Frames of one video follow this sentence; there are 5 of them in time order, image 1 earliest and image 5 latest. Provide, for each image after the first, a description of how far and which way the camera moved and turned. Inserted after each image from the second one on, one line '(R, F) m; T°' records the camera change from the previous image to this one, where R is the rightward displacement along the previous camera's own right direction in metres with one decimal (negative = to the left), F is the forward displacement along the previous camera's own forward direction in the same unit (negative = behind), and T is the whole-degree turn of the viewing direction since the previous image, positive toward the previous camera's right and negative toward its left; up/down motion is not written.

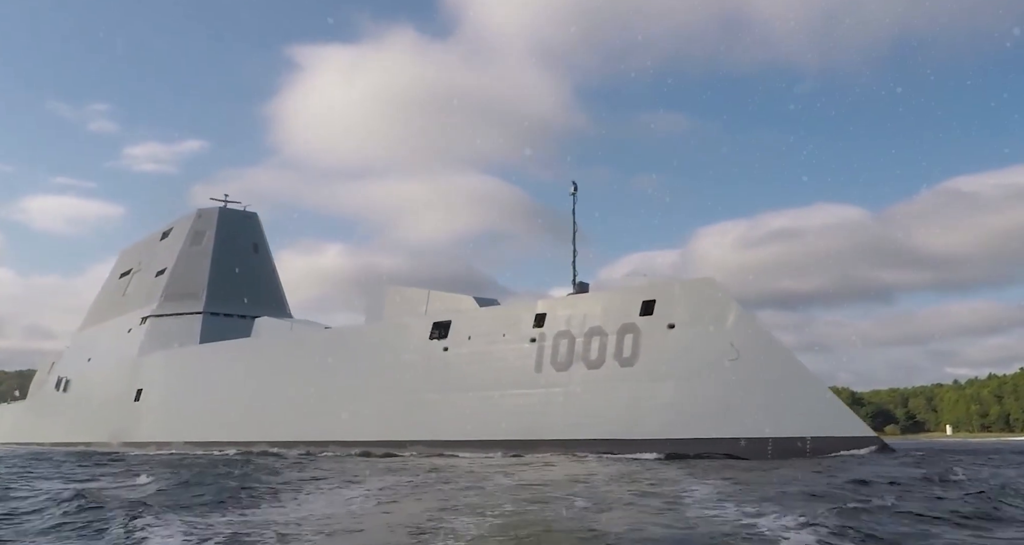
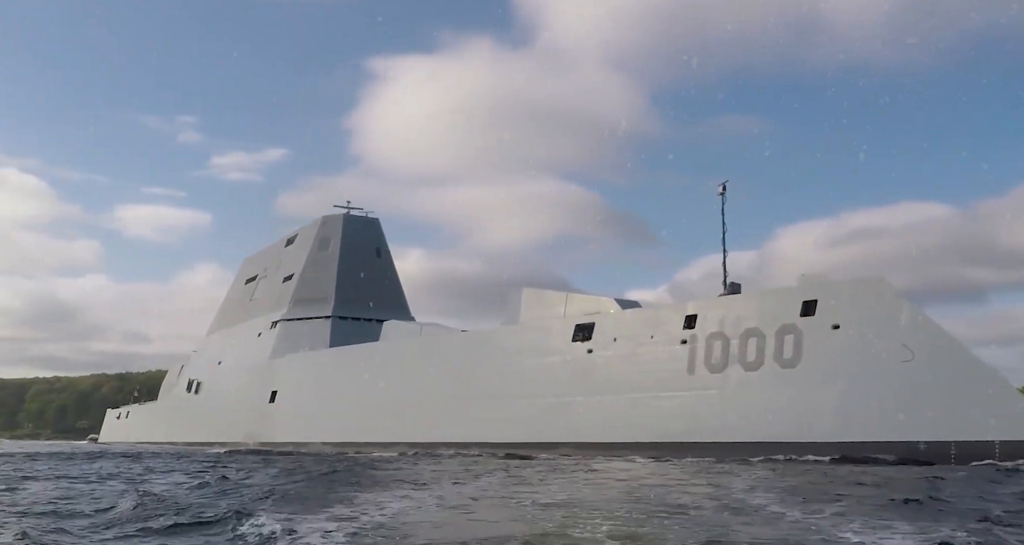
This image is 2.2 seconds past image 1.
(-1.4, -0.1) m; -4°
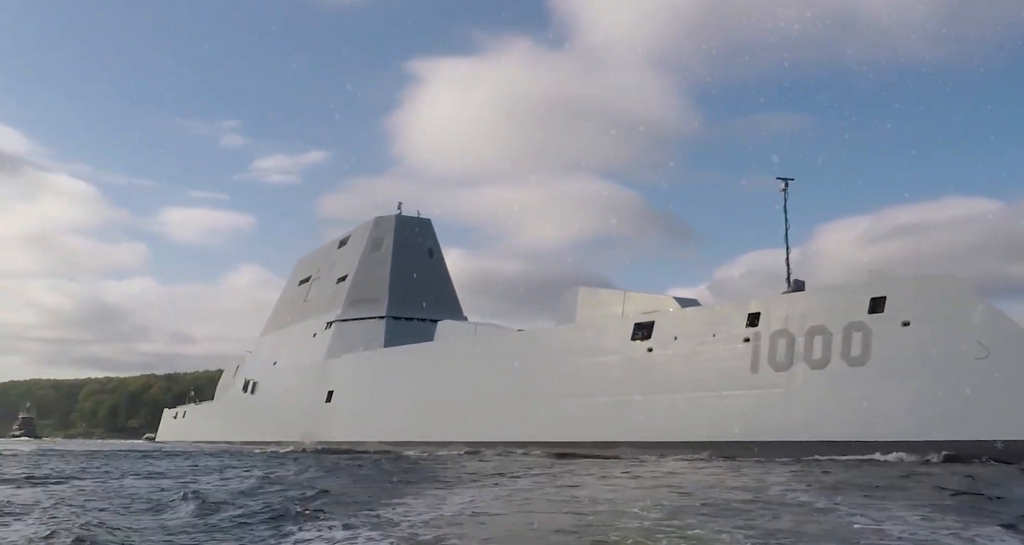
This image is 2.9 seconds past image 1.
(-0.4, 0.0) m; -2°
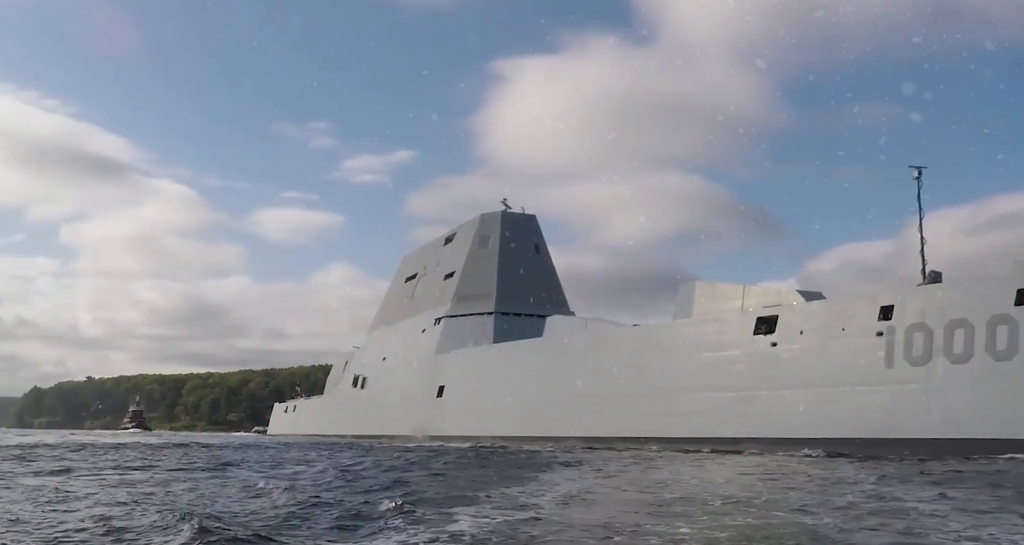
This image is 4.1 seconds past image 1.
(-0.8, -0.1) m; -5°
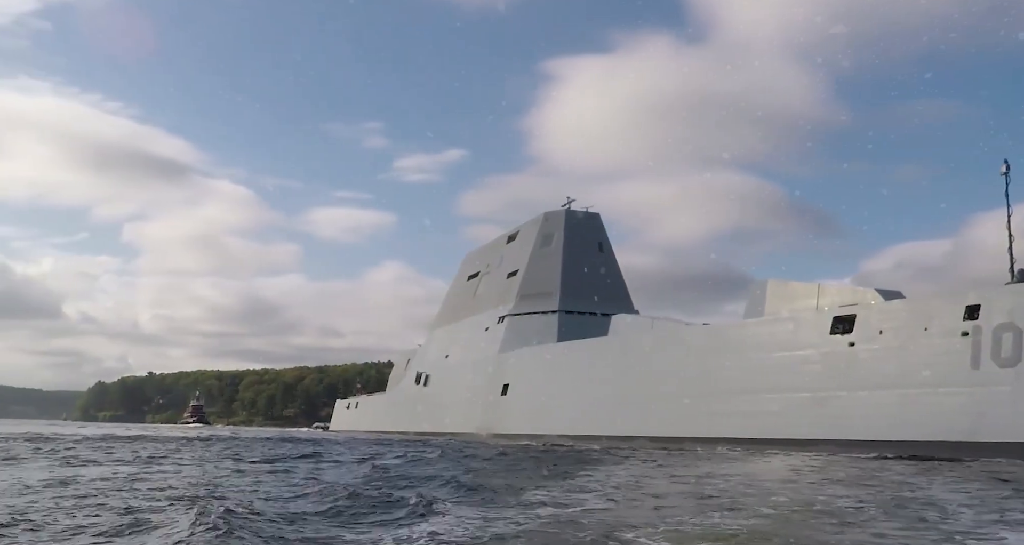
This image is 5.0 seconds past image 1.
(-0.5, 0.0) m; -3°
